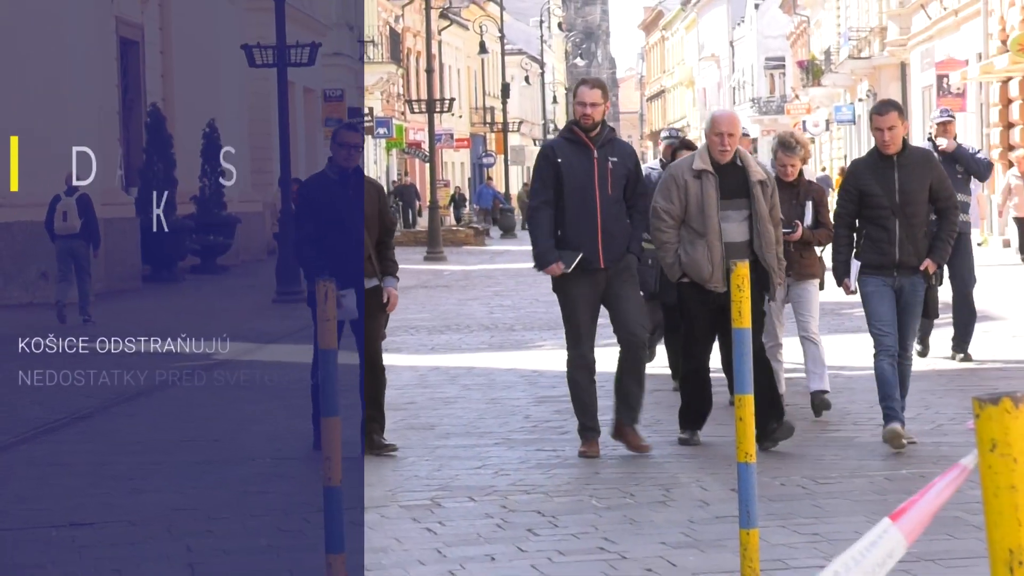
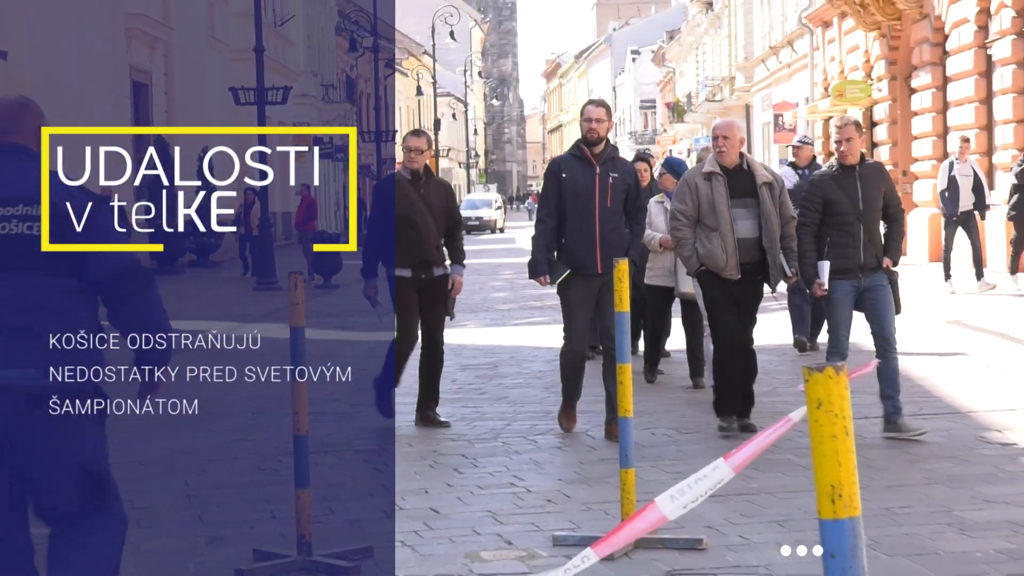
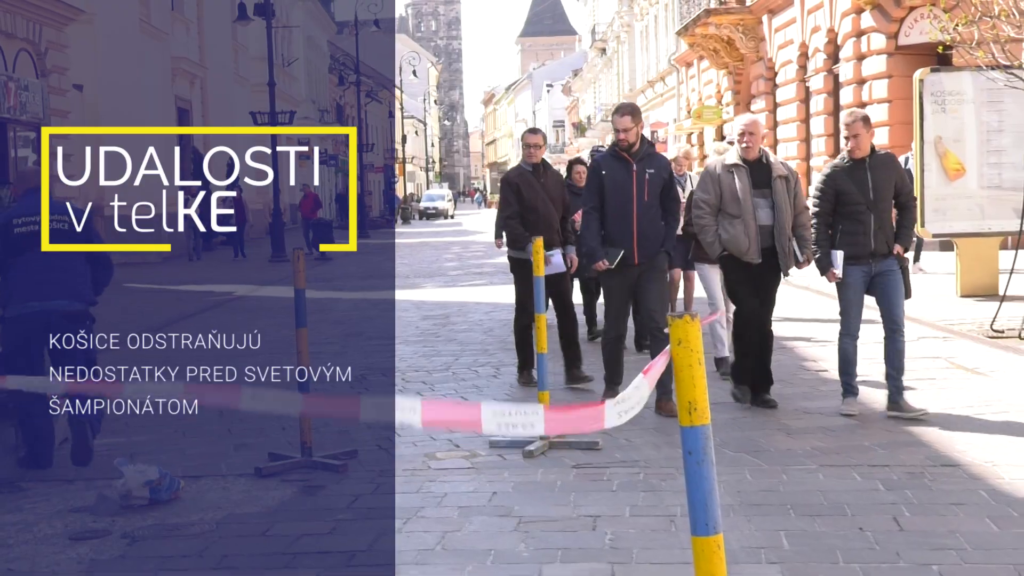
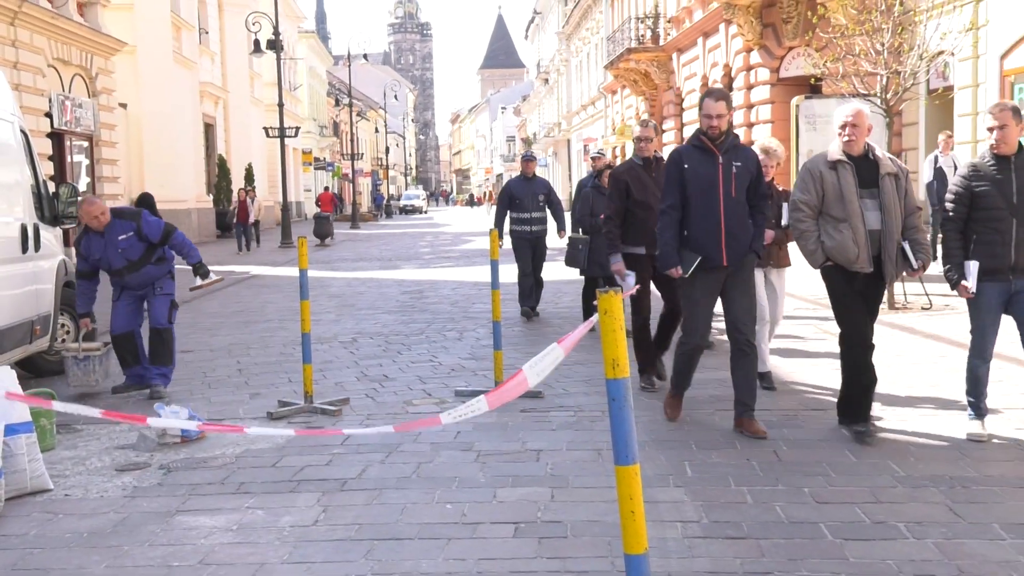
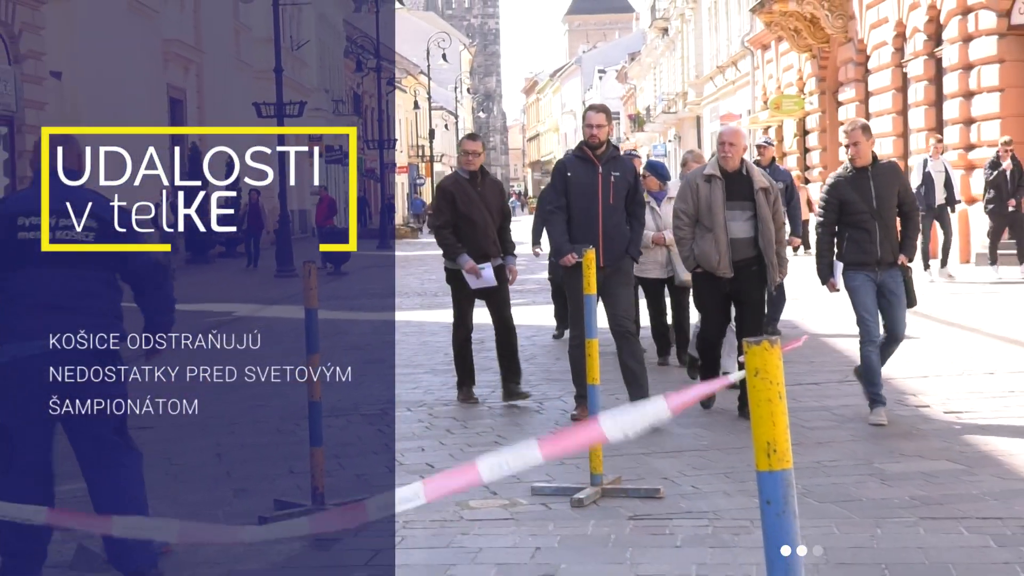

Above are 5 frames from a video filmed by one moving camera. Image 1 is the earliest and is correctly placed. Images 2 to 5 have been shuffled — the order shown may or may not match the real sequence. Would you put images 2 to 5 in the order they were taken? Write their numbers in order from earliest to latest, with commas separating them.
2, 5, 3, 4
